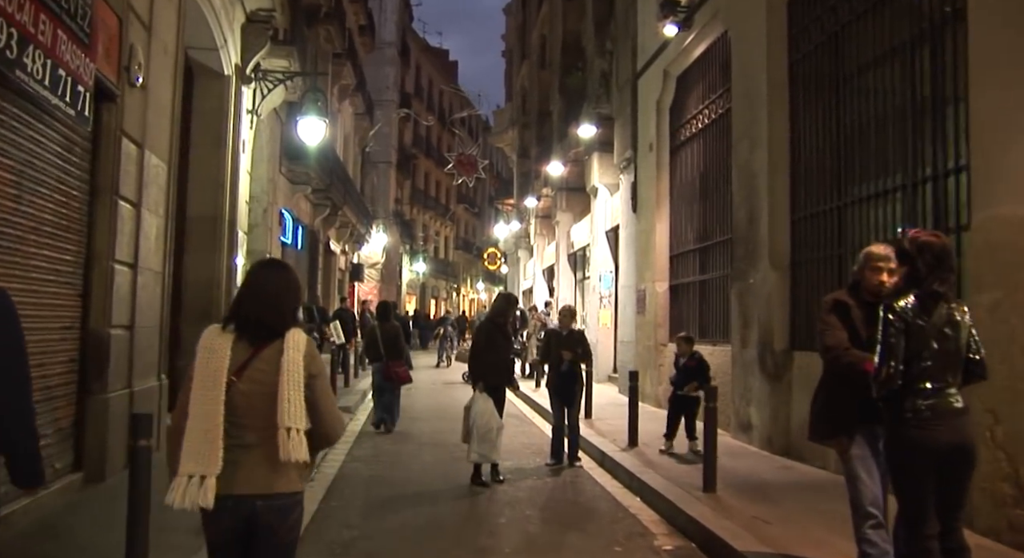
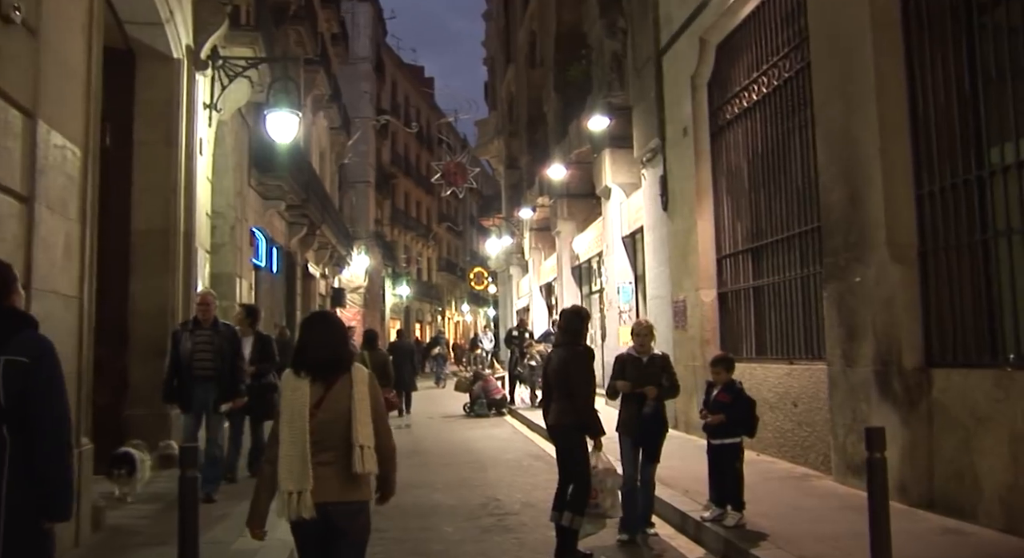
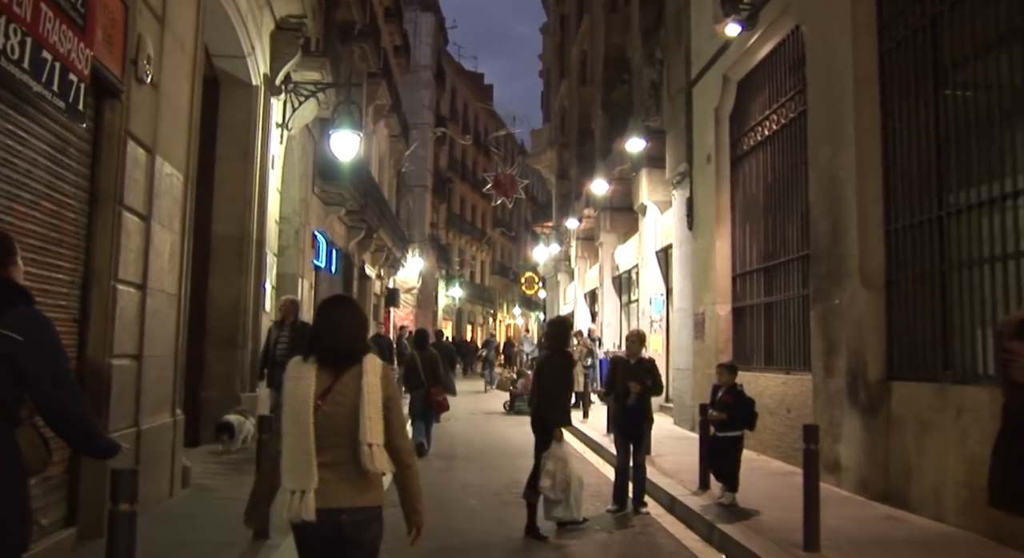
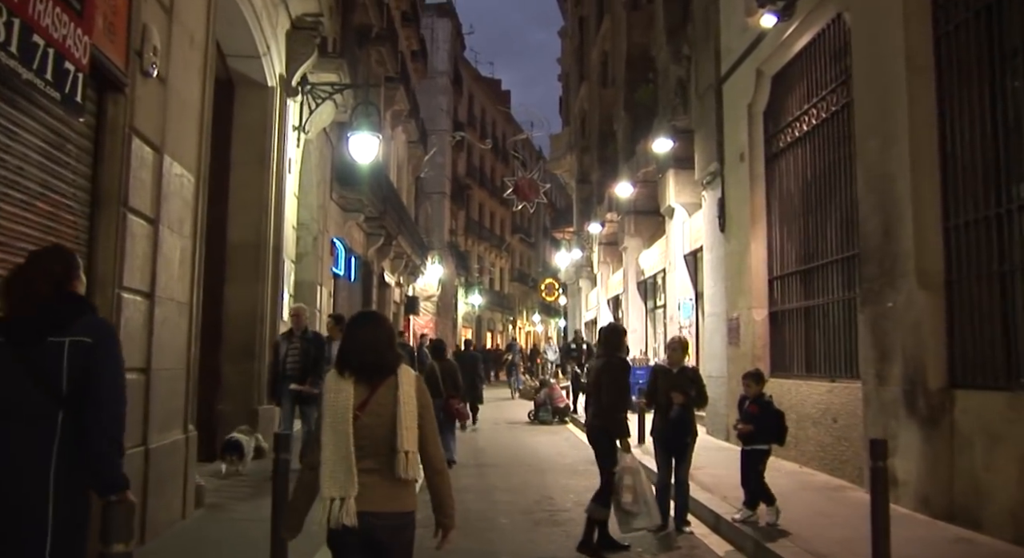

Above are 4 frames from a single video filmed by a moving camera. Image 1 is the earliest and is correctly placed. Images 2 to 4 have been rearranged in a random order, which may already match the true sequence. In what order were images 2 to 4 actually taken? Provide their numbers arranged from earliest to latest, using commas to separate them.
3, 4, 2
